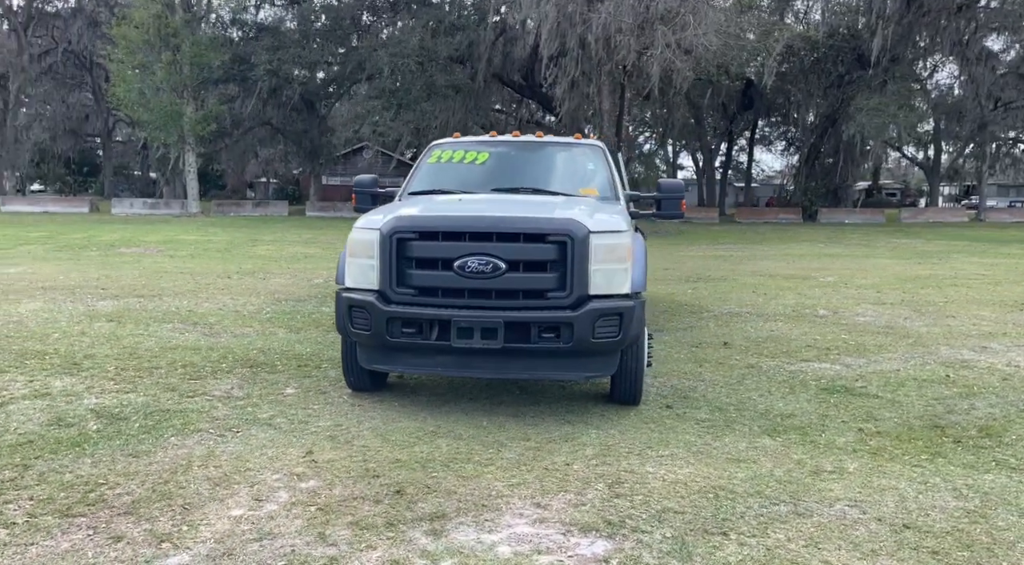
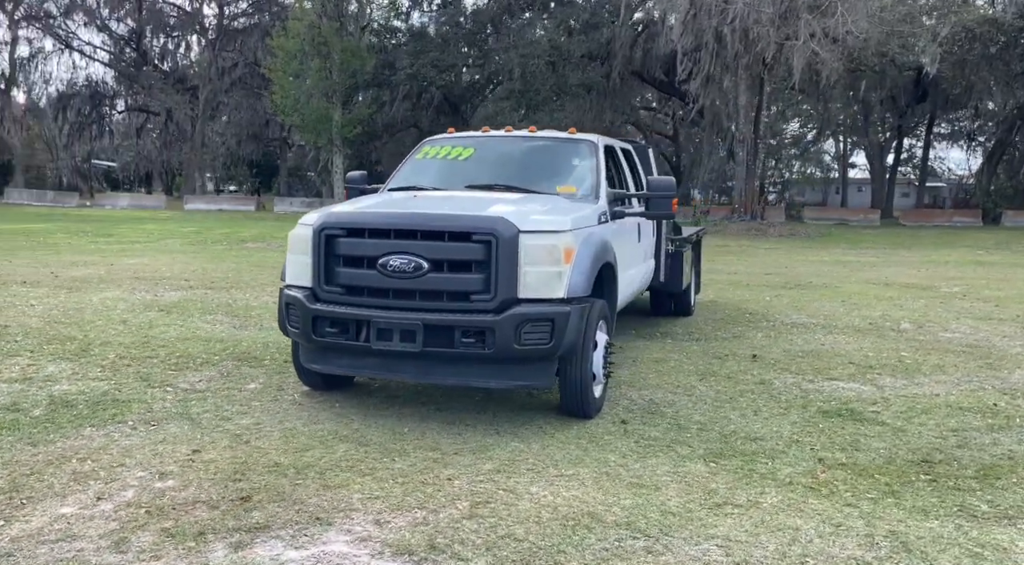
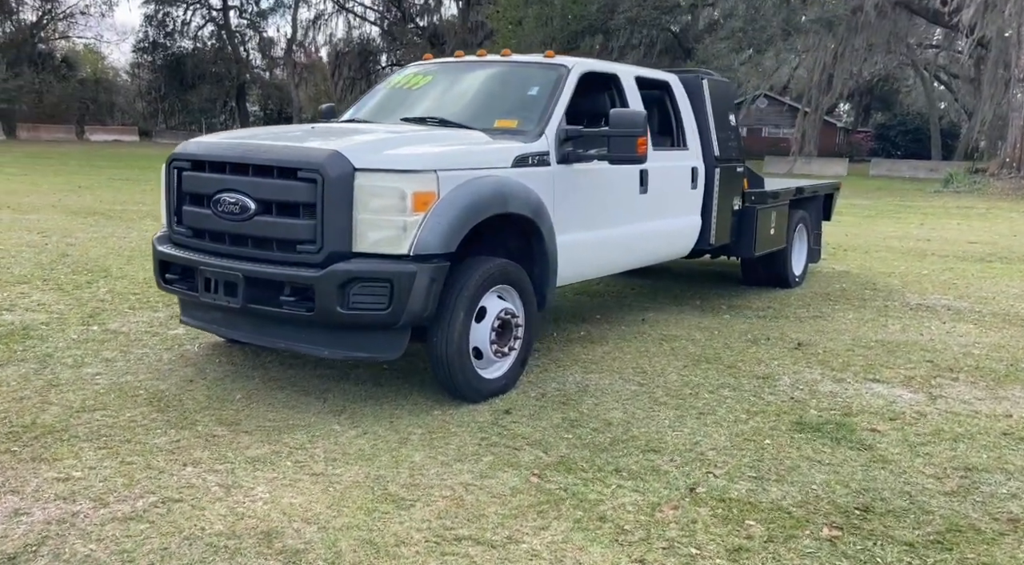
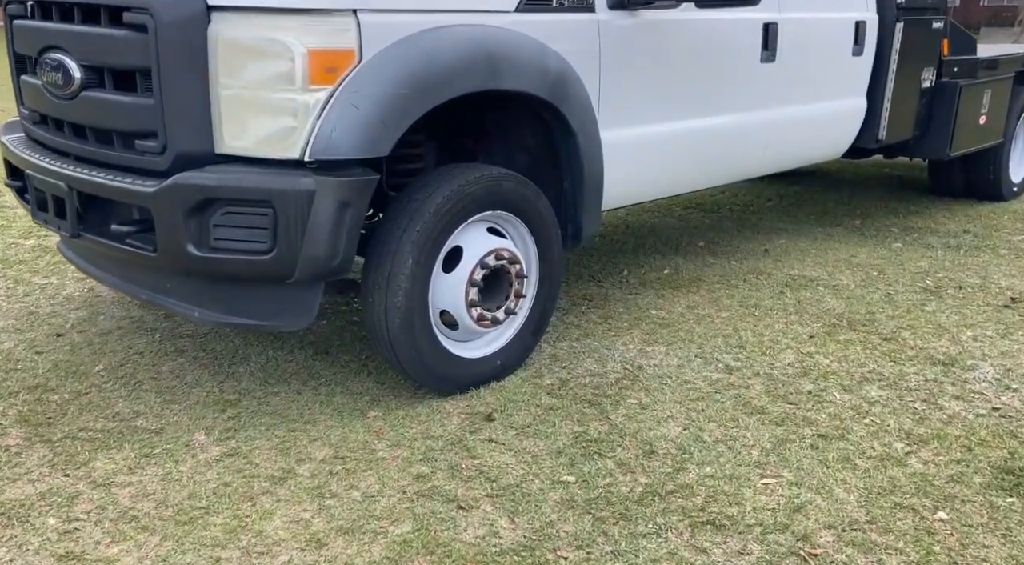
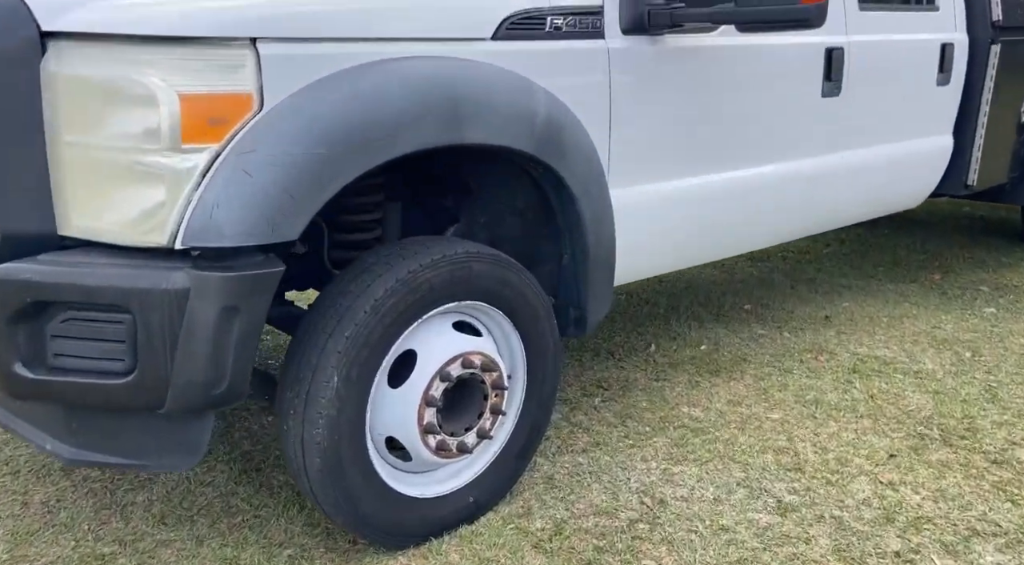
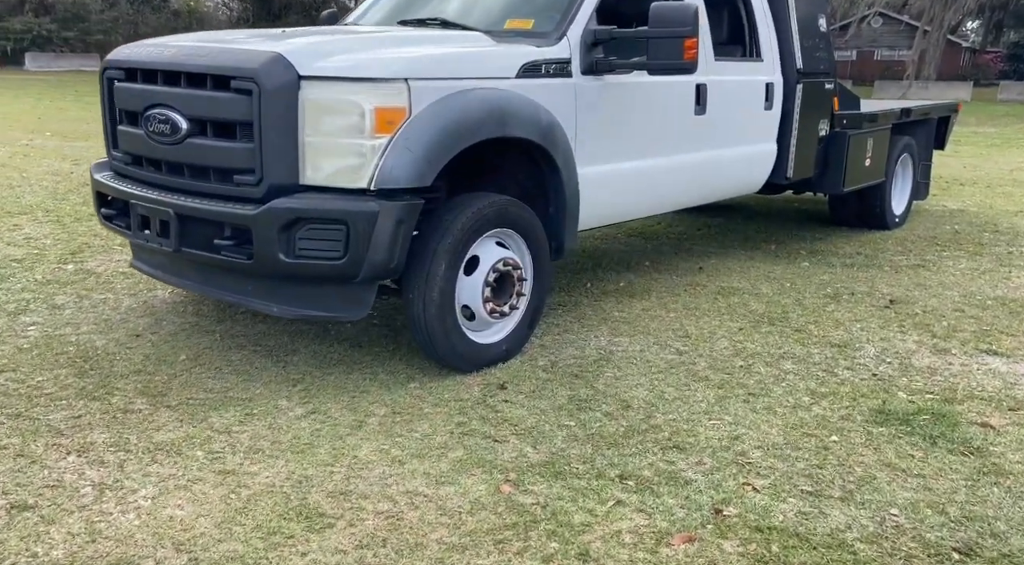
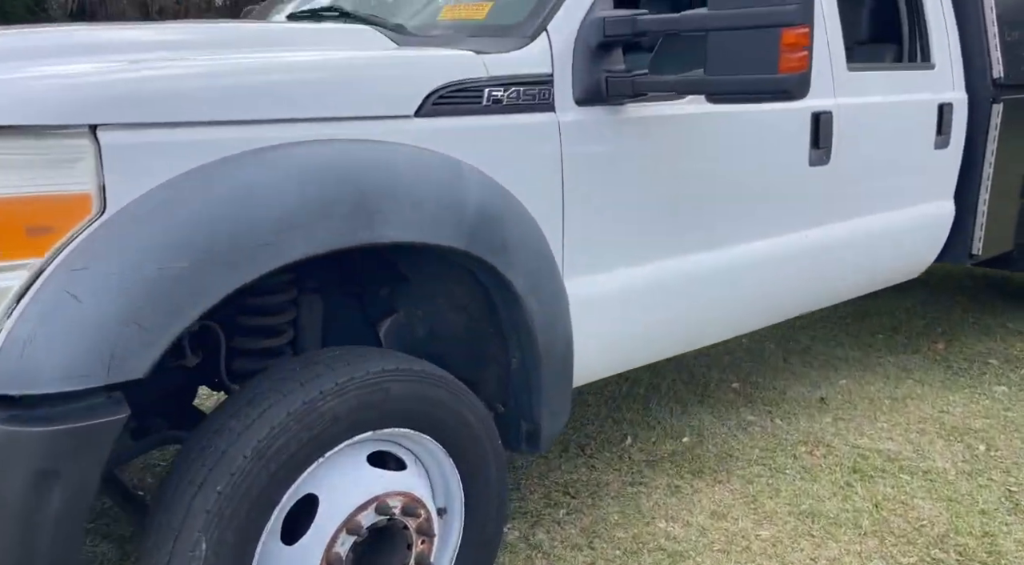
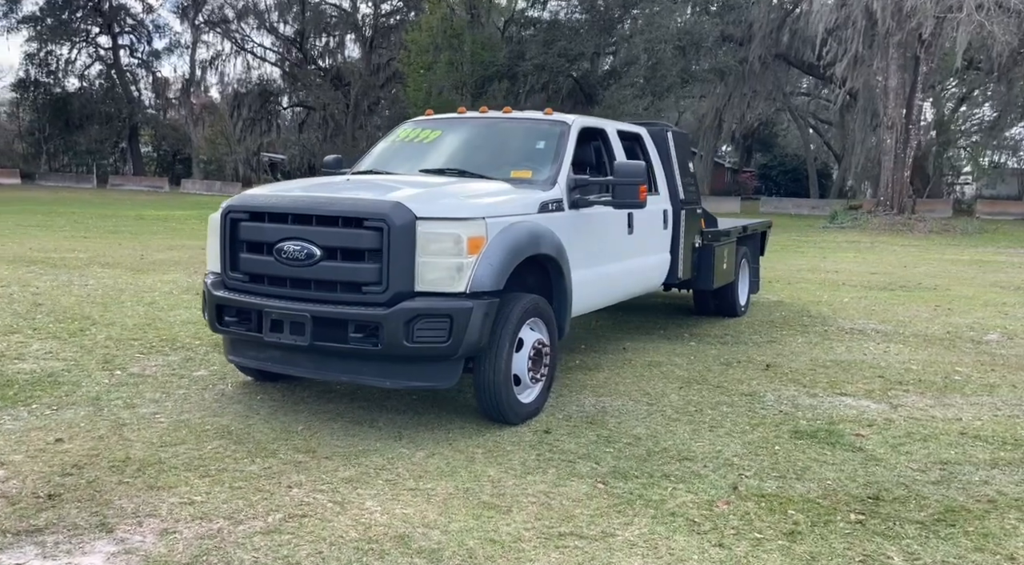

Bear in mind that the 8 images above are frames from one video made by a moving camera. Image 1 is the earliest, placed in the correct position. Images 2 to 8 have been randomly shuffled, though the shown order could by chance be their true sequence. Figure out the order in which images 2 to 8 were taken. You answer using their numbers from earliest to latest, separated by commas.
2, 8, 3, 6, 4, 5, 7
